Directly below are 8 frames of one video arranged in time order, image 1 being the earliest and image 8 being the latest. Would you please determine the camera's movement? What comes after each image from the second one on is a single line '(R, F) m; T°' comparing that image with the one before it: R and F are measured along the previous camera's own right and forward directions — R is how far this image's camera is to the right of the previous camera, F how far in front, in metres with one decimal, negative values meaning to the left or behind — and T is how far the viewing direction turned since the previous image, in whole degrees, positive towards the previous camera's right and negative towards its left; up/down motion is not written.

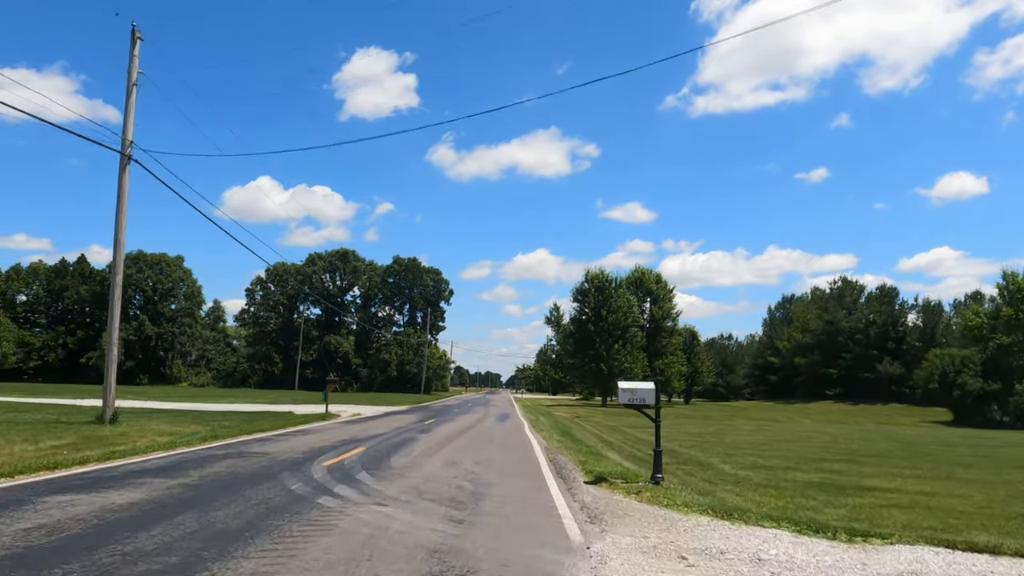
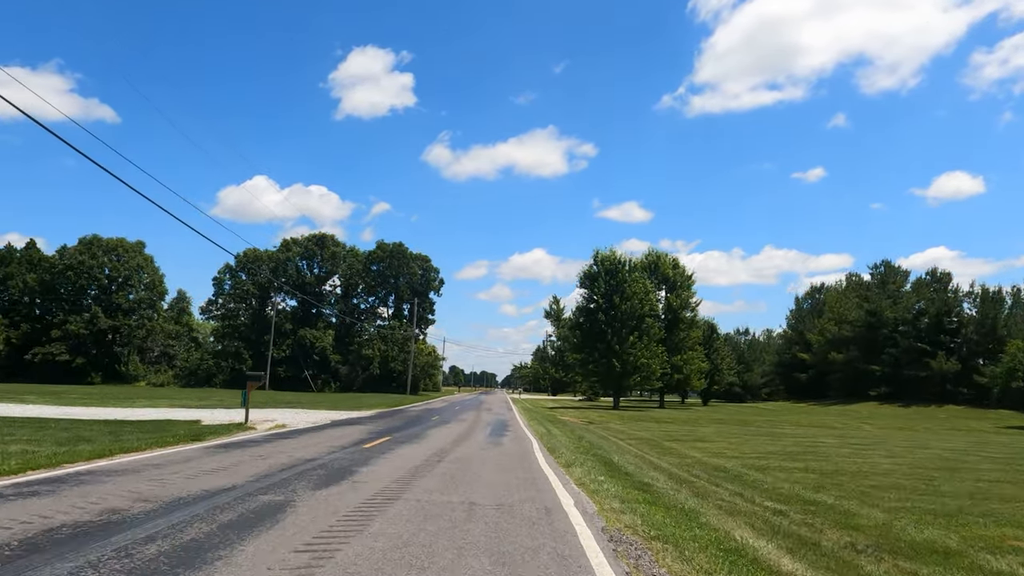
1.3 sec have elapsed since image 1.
(-0.1, +9.9) m; 0°
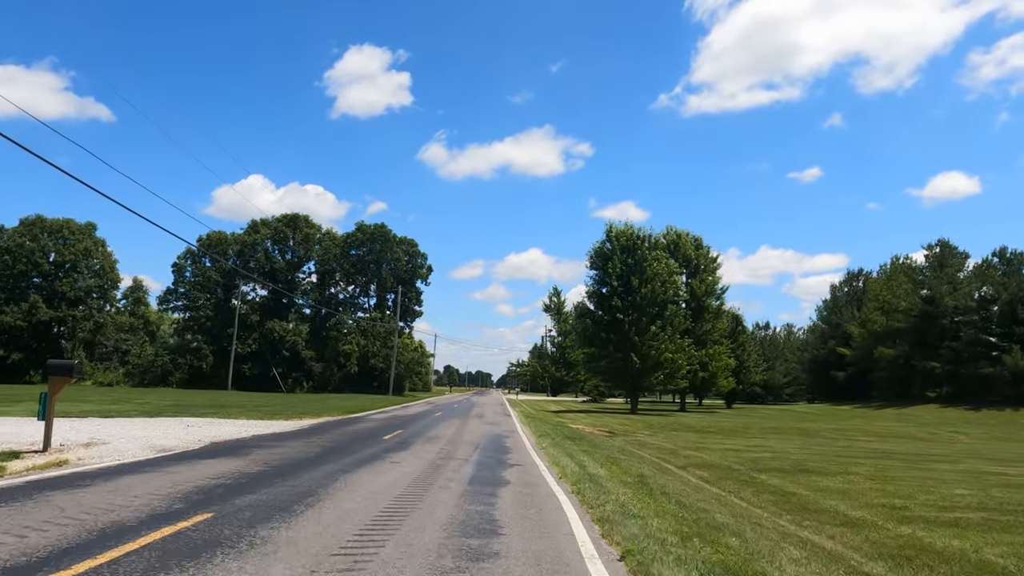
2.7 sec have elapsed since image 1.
(-0.1, +10.0) m; 0°
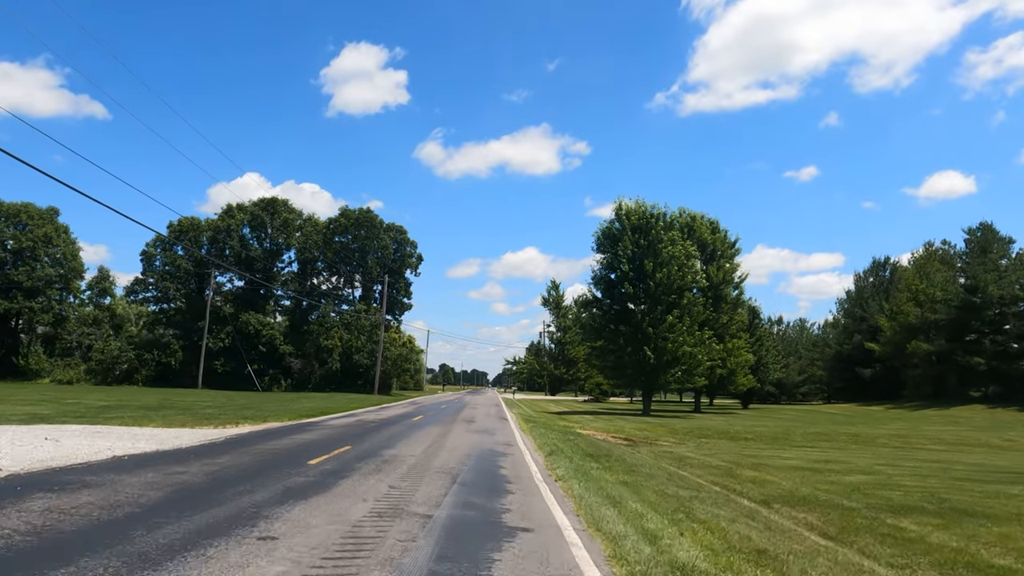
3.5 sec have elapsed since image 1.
(0.0, +6.0) m; 0°
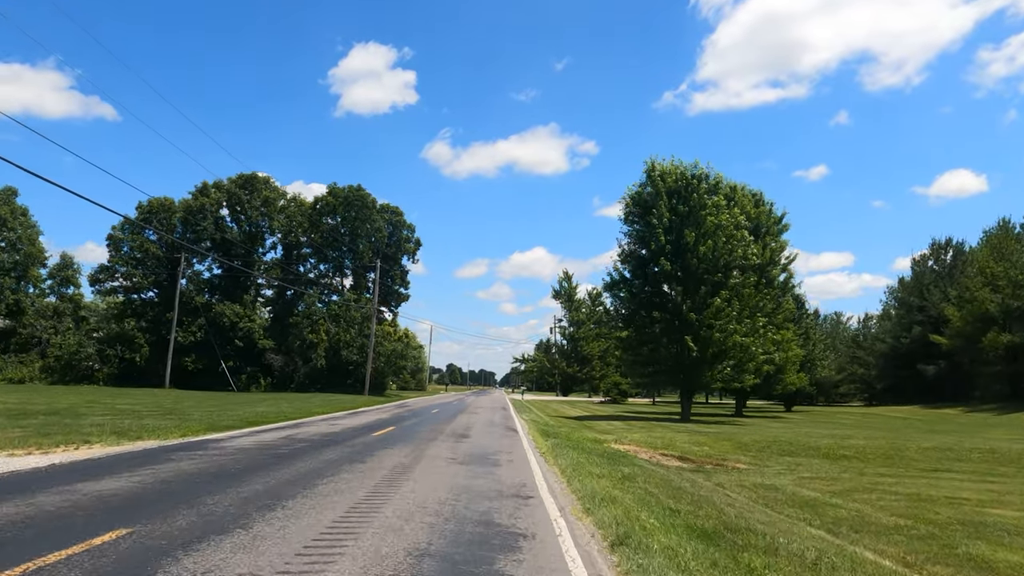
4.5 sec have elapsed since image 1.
(-0.1, +8.1) m; -1°
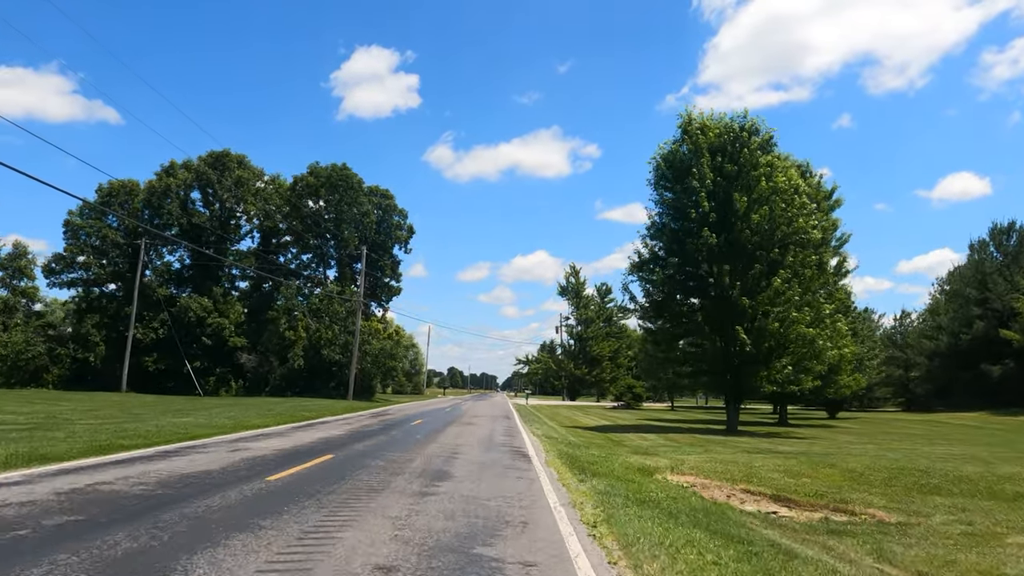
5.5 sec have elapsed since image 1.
(-0.1, +7.1) m; 0°
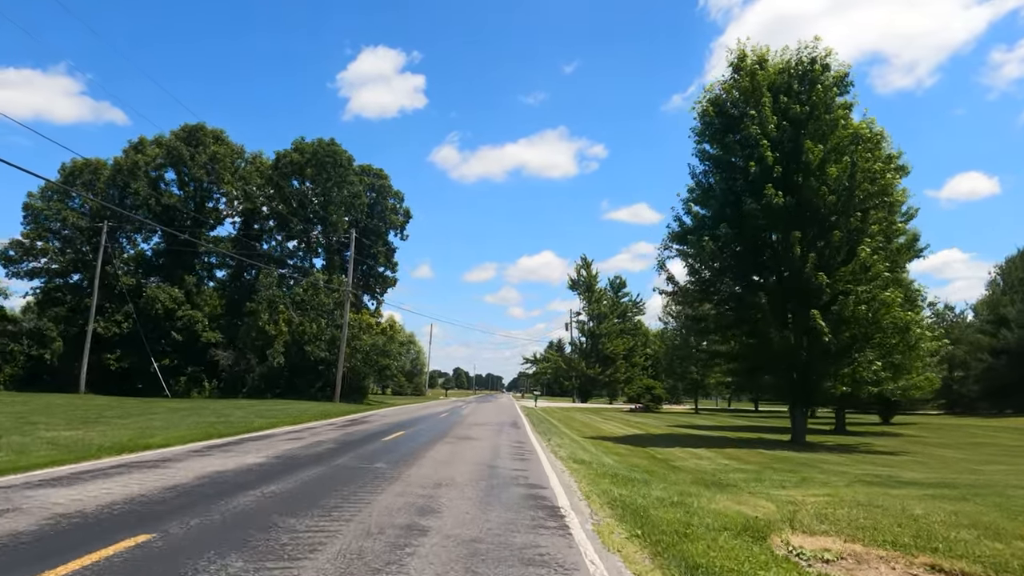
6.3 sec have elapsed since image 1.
(-0.1, +6.0) m; 0°
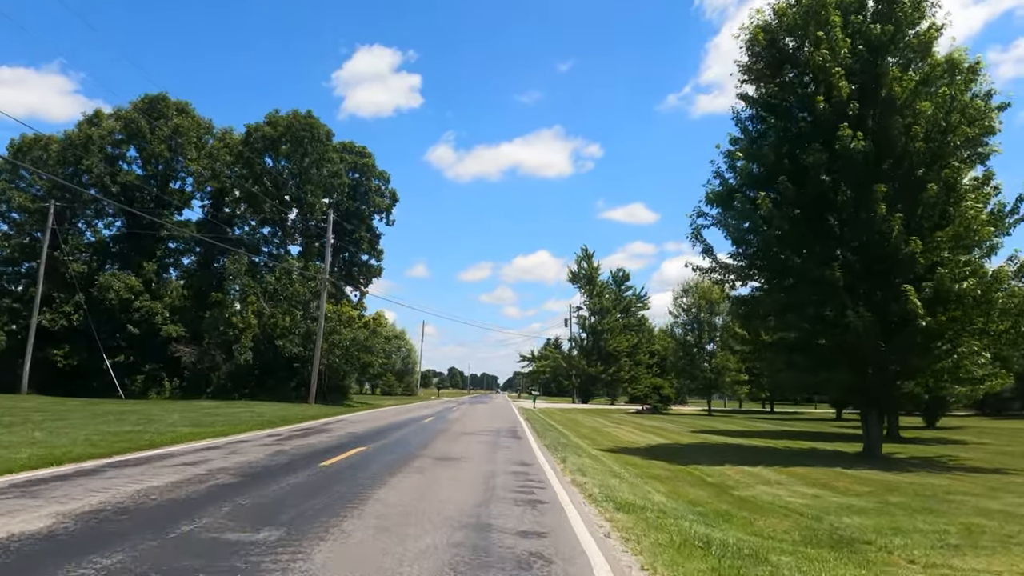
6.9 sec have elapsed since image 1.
(-0.1, +5.0) m; 0°
